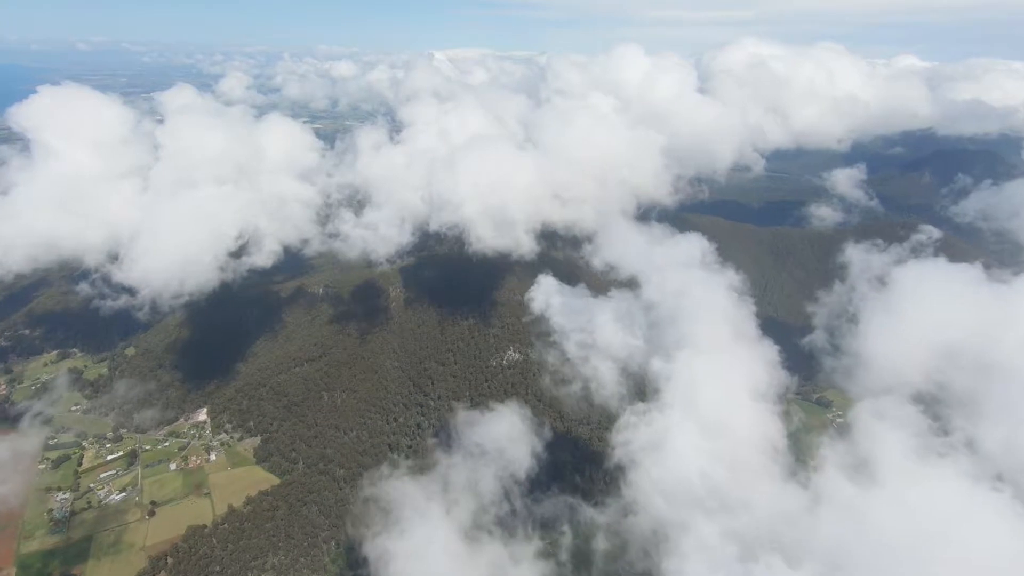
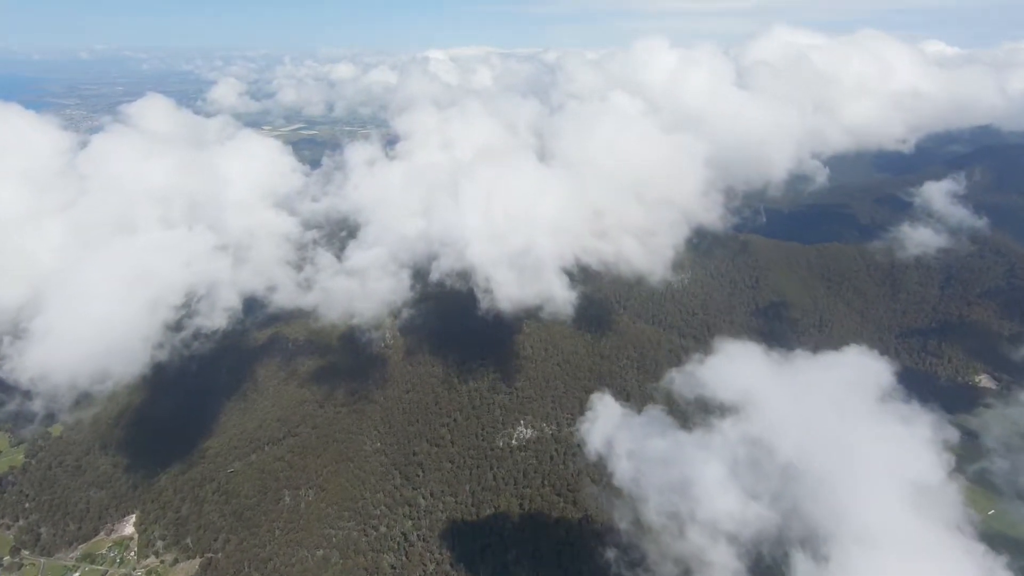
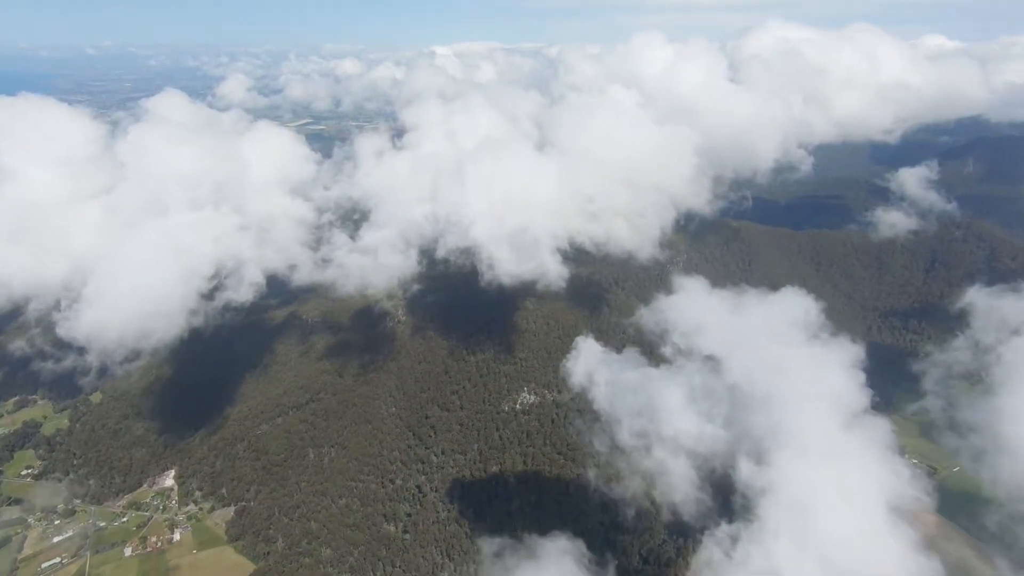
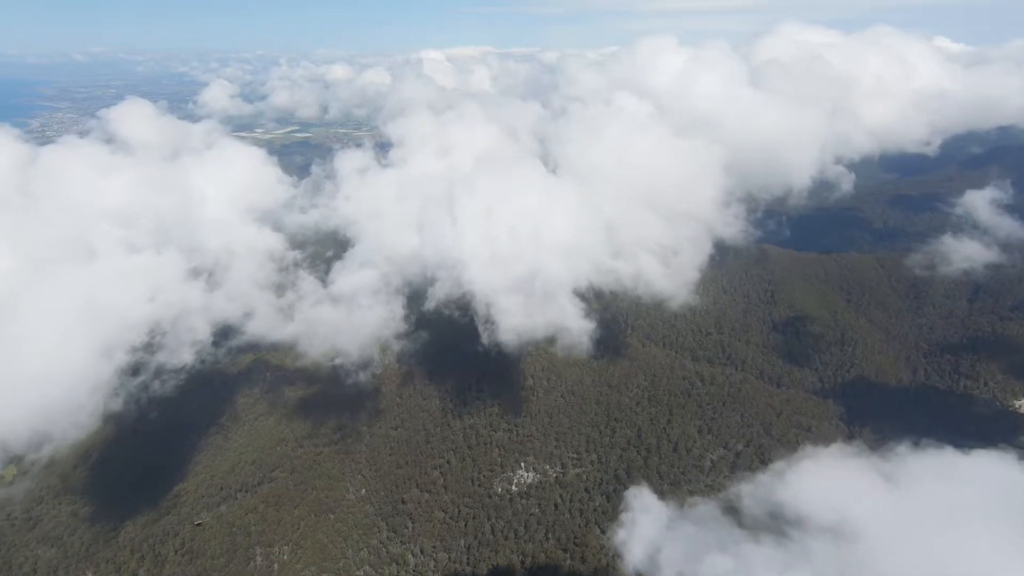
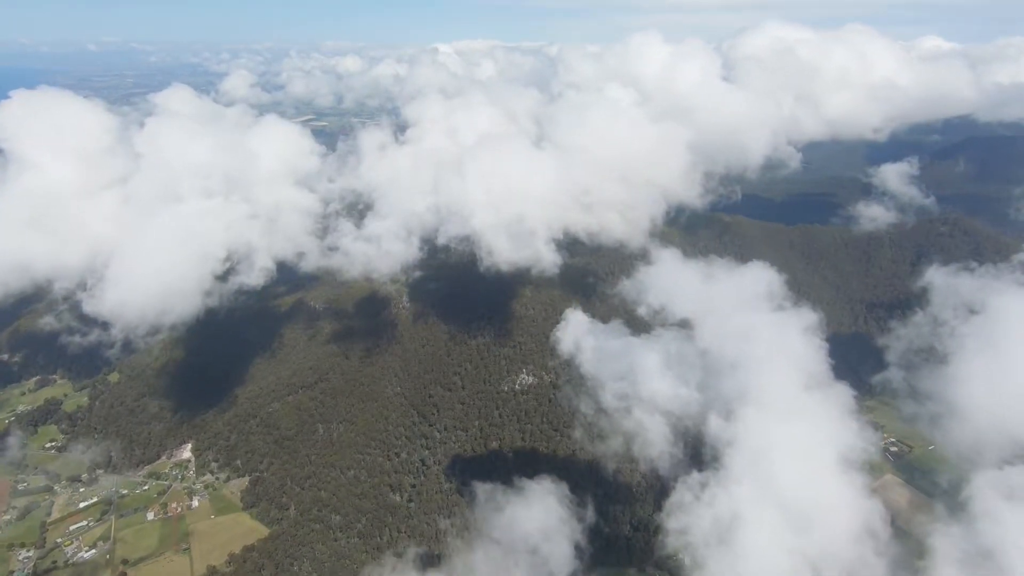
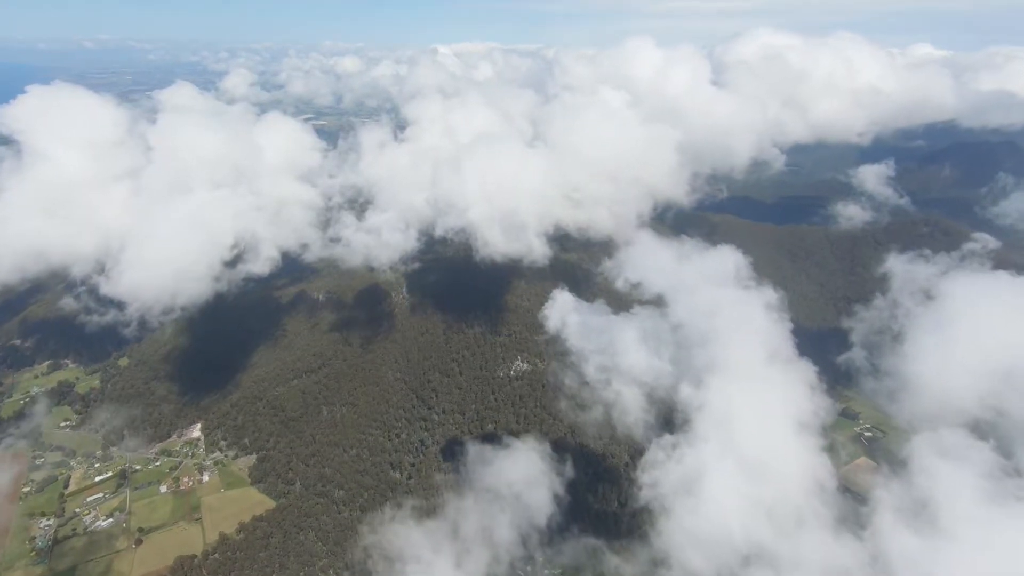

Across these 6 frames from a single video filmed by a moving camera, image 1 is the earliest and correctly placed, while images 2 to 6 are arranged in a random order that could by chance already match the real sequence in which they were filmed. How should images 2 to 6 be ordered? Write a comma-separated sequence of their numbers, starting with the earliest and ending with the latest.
6, 5, 3, 2, 4
